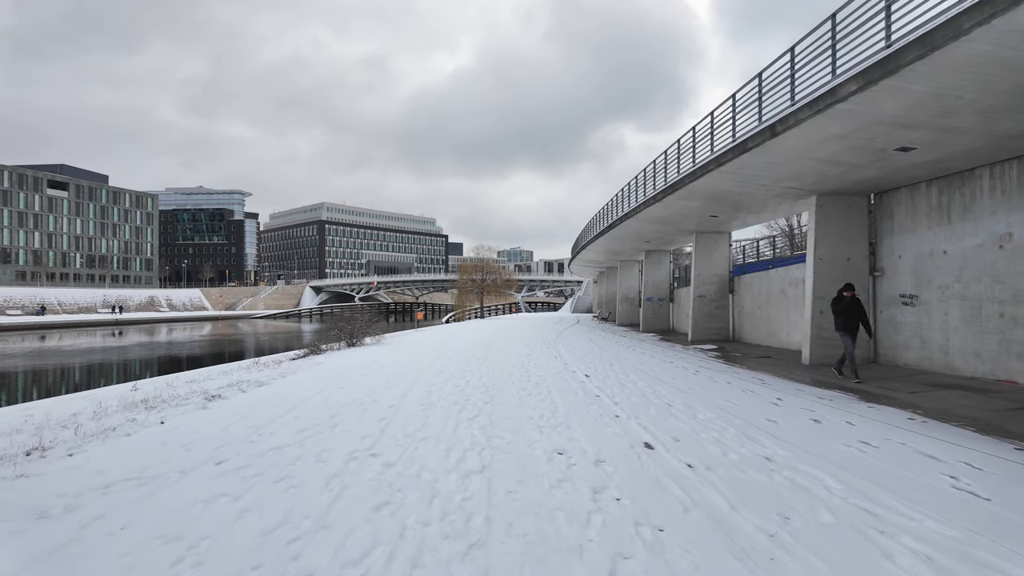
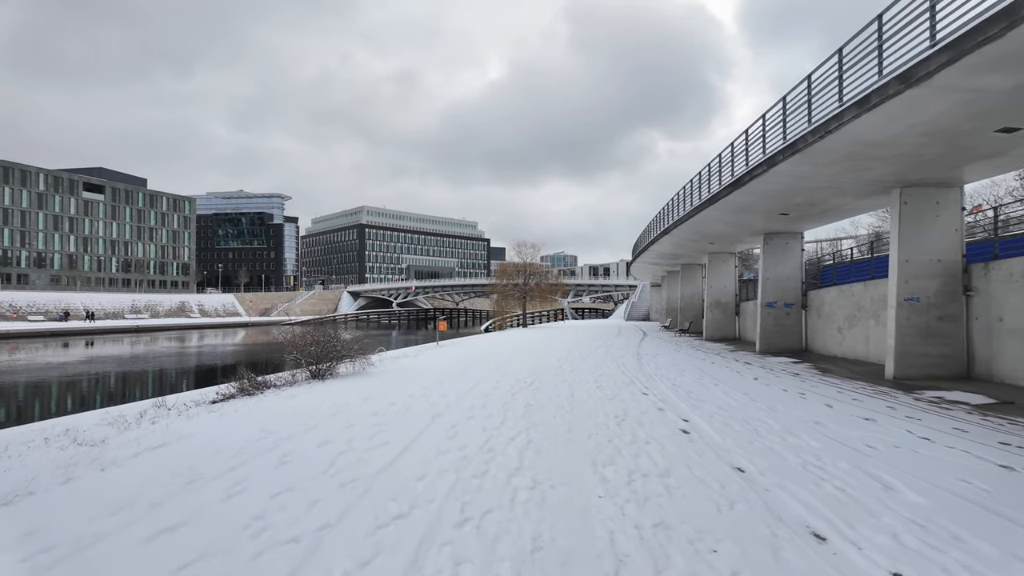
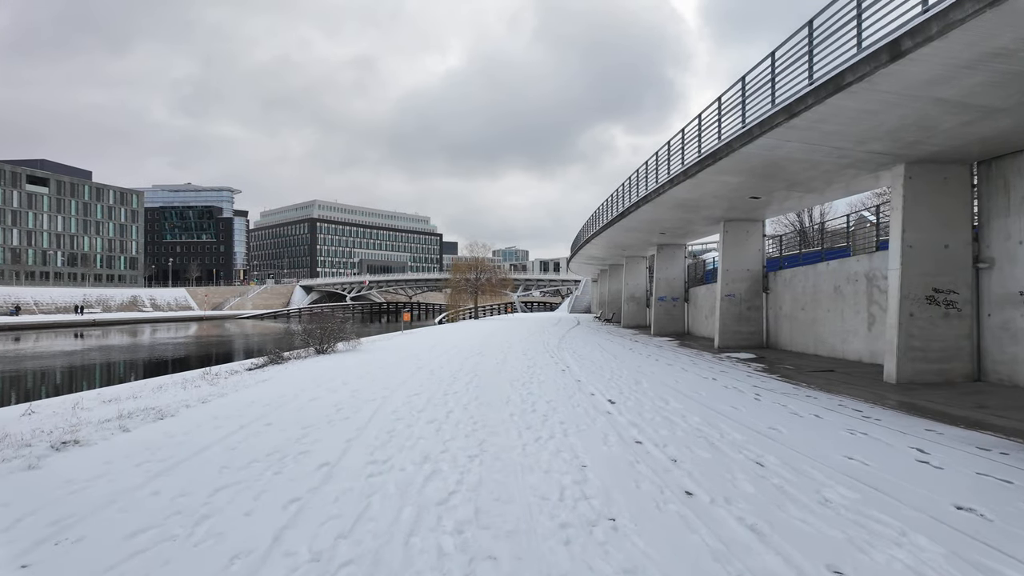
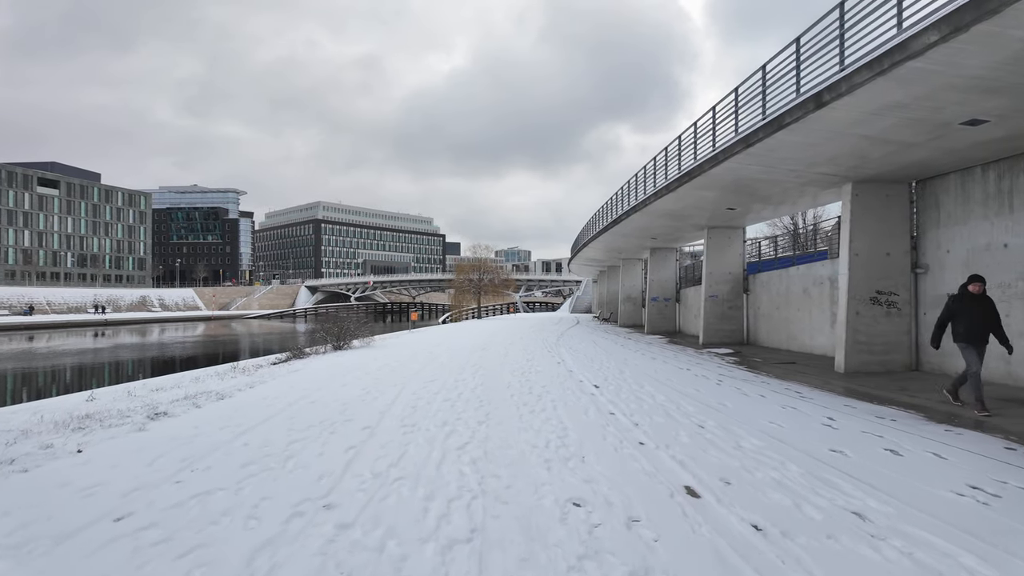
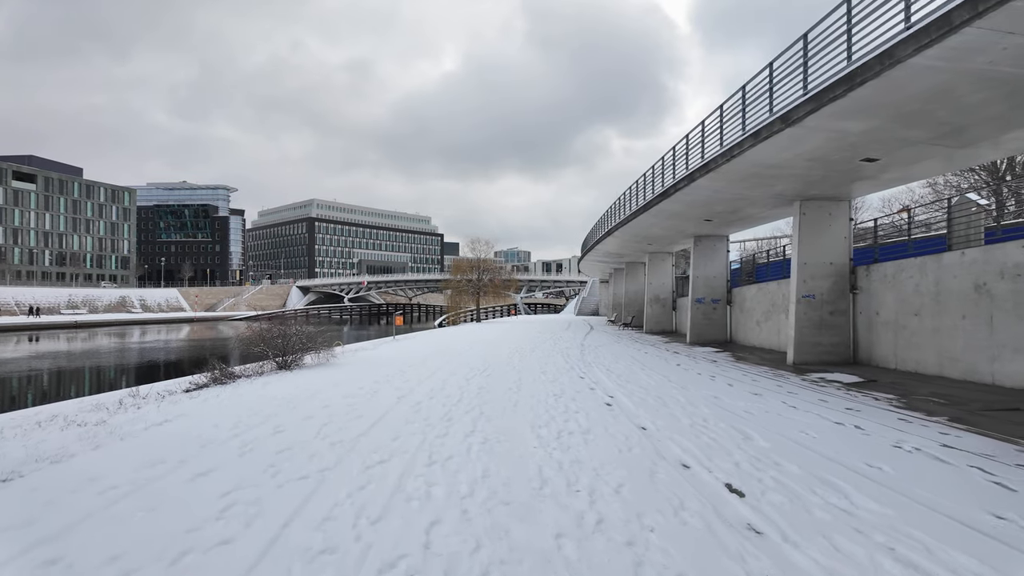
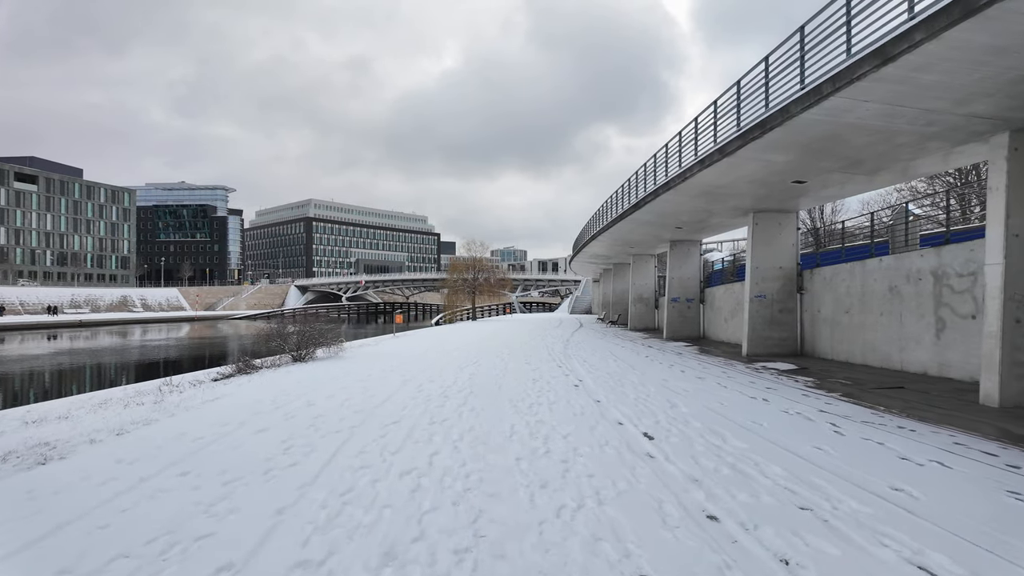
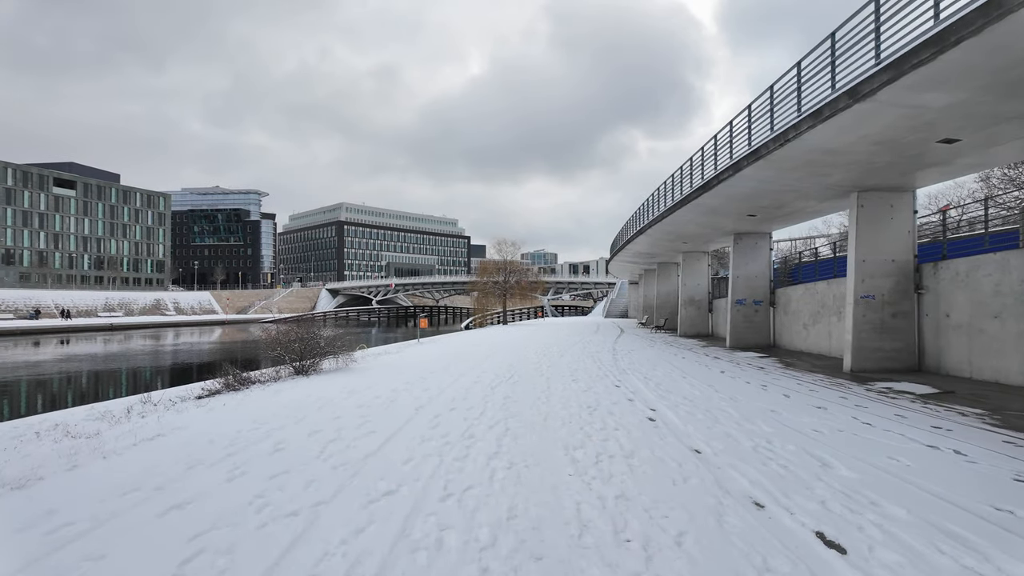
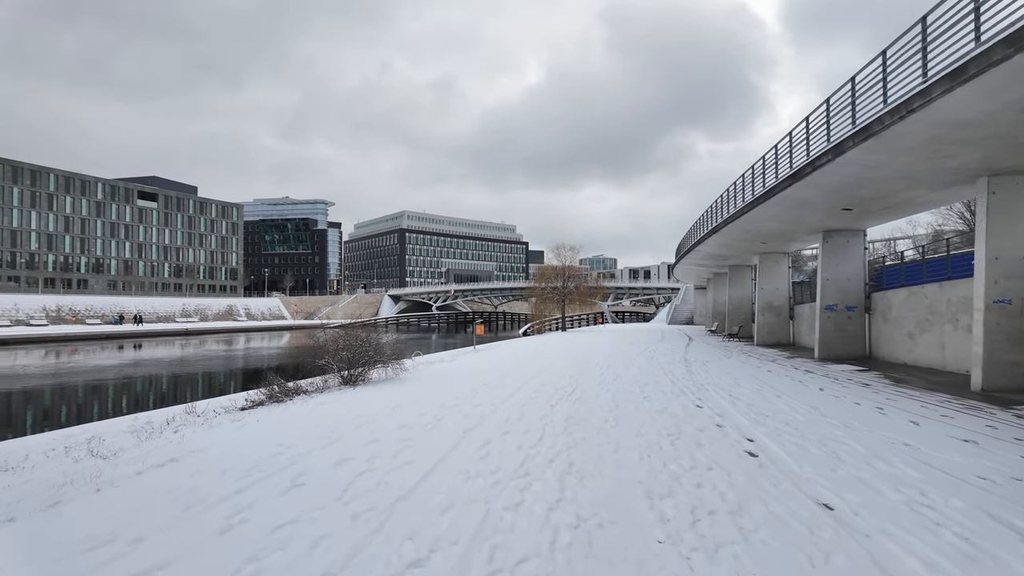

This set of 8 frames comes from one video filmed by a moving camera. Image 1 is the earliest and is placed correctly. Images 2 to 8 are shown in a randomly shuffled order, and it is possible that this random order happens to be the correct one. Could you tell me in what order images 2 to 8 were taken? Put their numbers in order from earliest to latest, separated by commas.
4, 3, 6, 5, 7, 2, 8
